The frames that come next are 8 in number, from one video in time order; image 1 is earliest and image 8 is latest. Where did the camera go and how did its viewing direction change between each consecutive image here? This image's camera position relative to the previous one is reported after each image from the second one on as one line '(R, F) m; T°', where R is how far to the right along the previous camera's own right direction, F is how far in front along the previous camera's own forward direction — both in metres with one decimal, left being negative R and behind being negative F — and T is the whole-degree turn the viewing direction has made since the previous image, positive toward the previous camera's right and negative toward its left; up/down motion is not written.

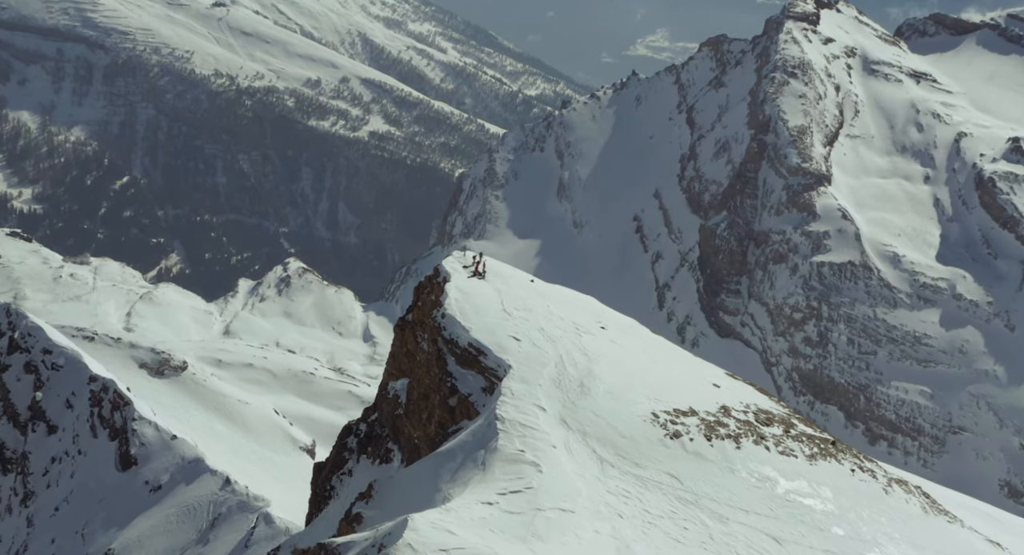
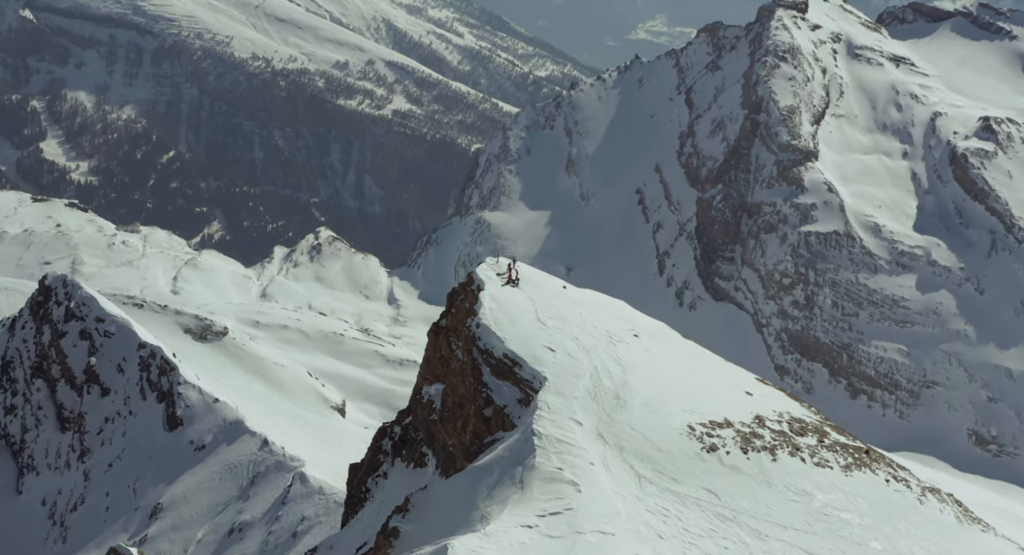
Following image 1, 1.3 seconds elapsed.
(+1.8, -7.9) m; -2°
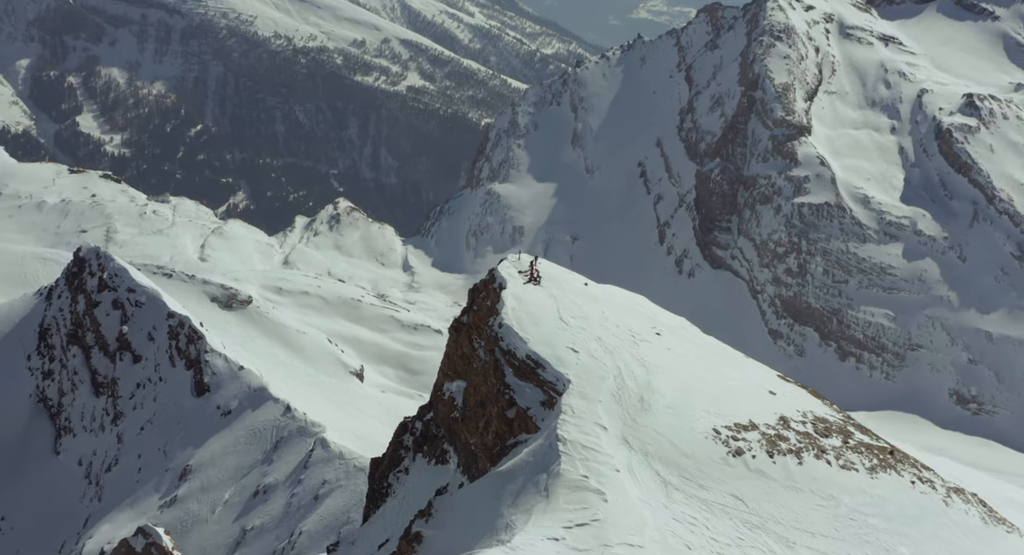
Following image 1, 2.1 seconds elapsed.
(+1.3, -5.4) m; -1°
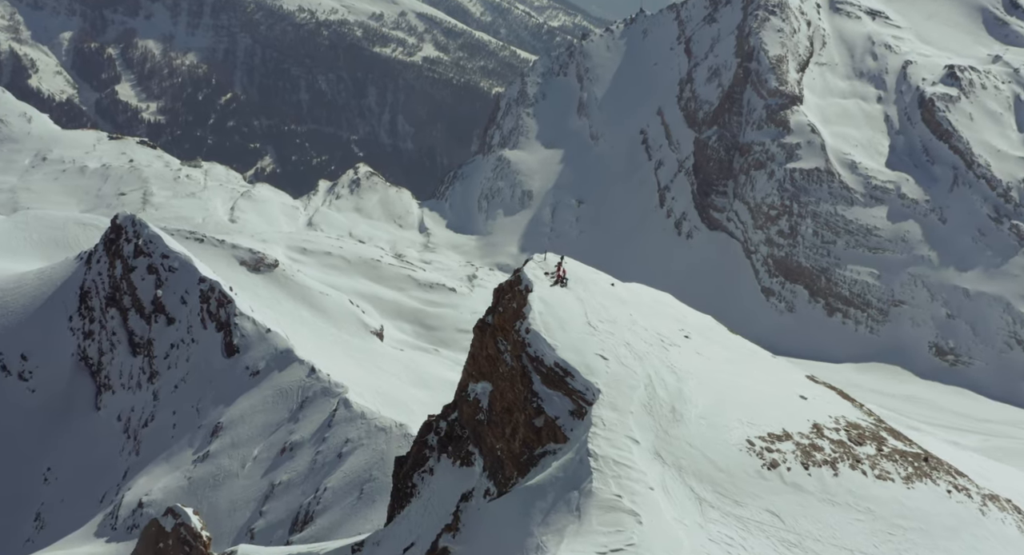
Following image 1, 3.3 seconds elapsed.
(+1.7, -6.6) m; -1°
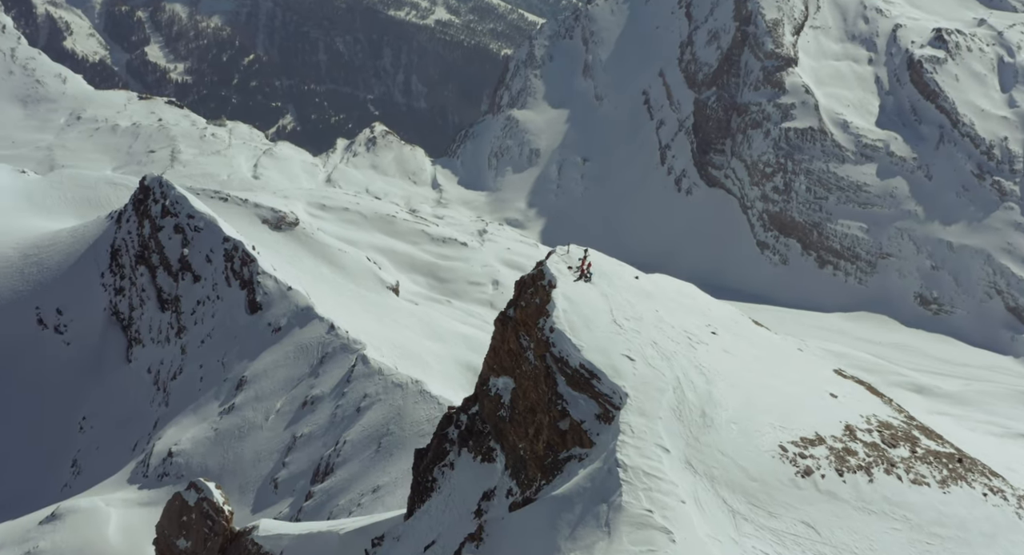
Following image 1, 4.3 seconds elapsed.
(+1.6, -5.6) m; -1°
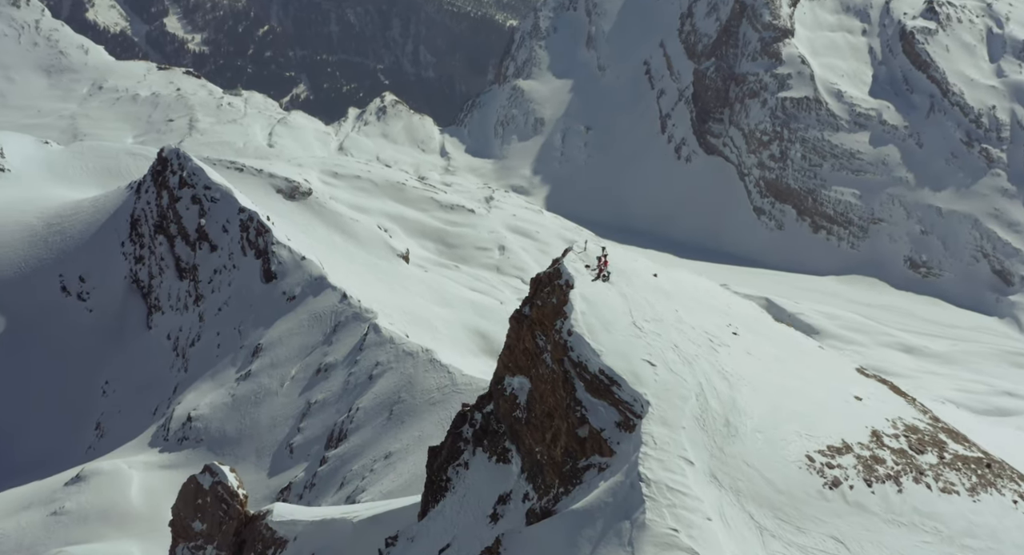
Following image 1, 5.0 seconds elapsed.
(+1.3, -4.0) m; -1°
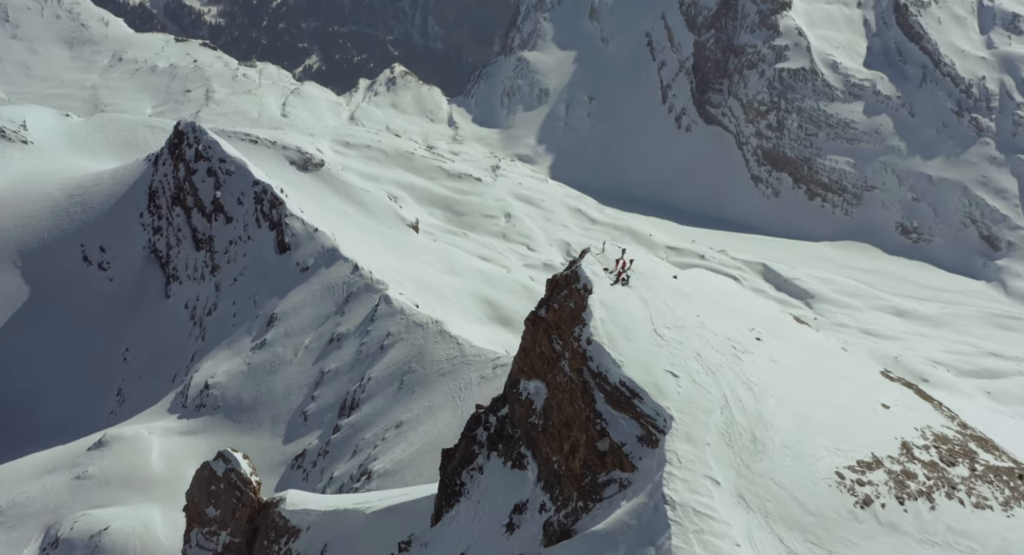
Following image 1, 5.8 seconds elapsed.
(+1.2, -3.8) m; -1°
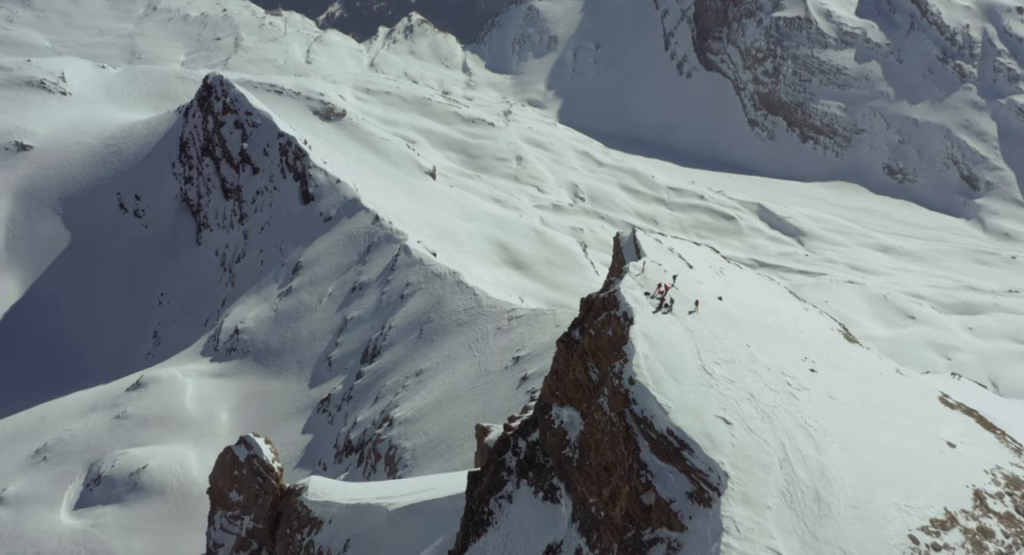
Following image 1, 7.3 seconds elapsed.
(+2.4, -6.9) m; -1°
